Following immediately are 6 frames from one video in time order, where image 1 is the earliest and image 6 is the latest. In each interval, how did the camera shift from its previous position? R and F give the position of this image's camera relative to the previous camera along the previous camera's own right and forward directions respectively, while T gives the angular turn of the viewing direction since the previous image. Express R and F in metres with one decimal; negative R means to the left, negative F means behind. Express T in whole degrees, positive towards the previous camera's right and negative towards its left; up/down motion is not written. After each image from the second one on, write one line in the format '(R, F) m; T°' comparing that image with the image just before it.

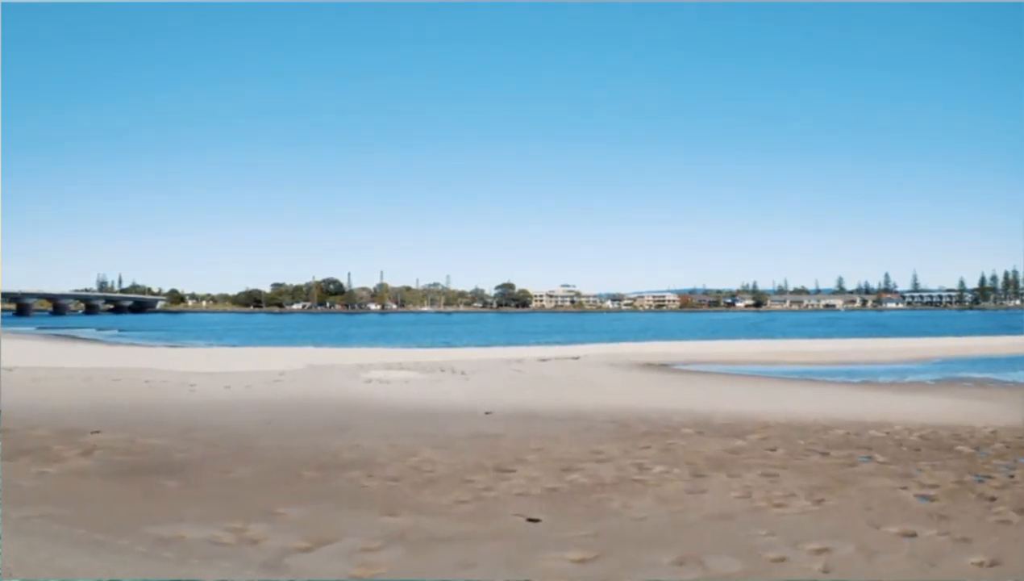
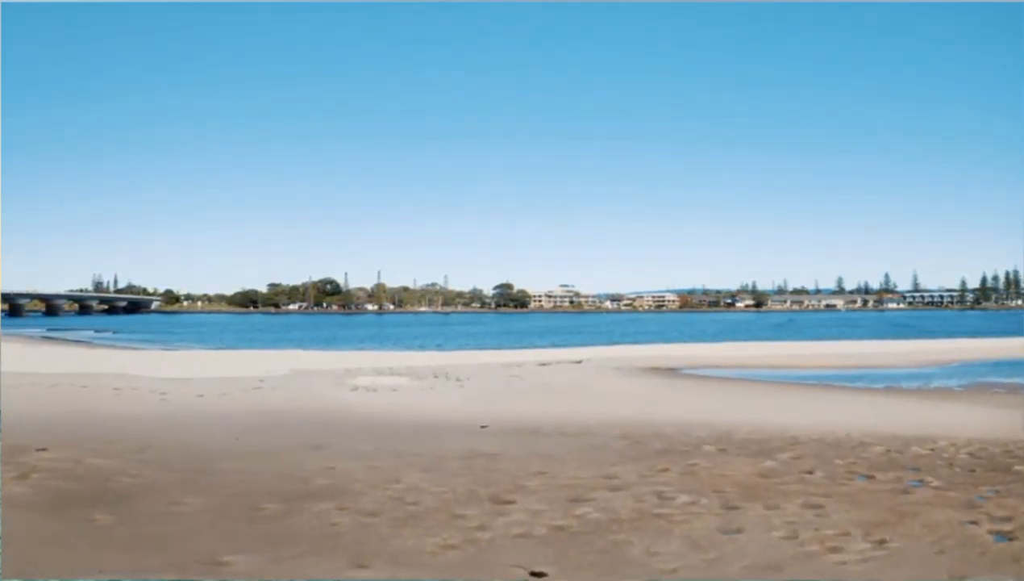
(0.0, +0.9) m; 0°
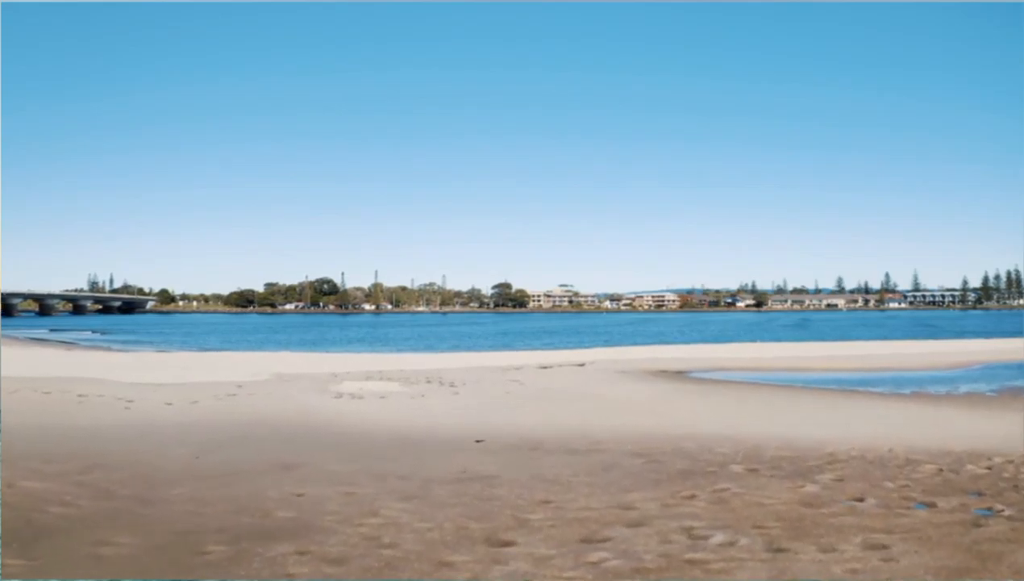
(0.0, +0.9) m; 0°
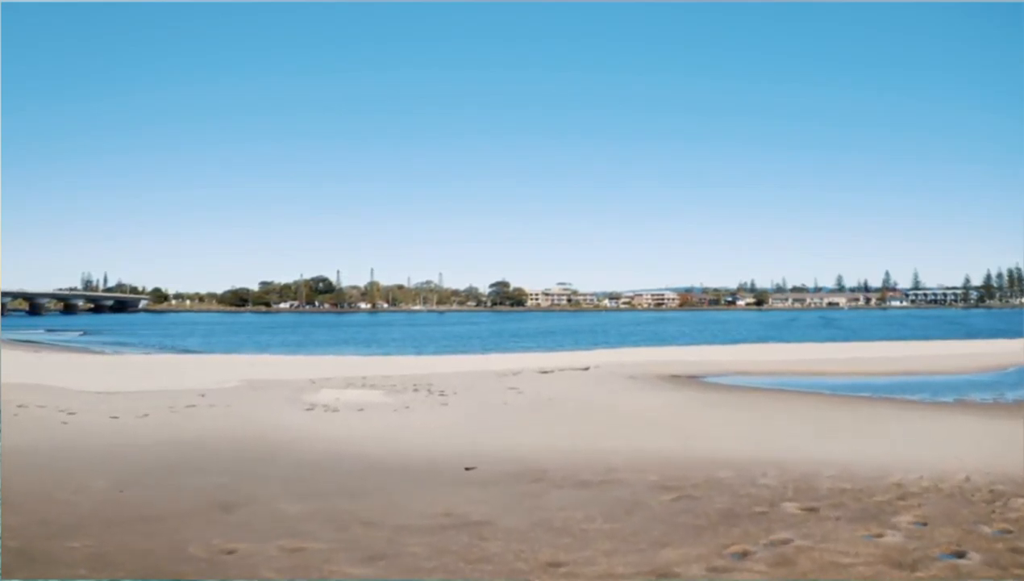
(0.0, +1.3) m; 0°
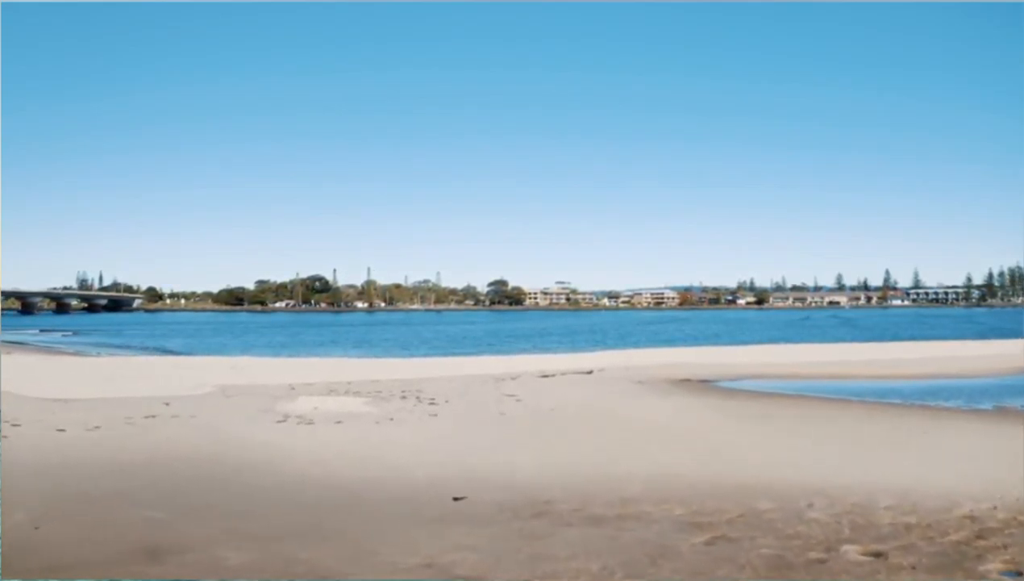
(0.0, +0.9) m; 0°
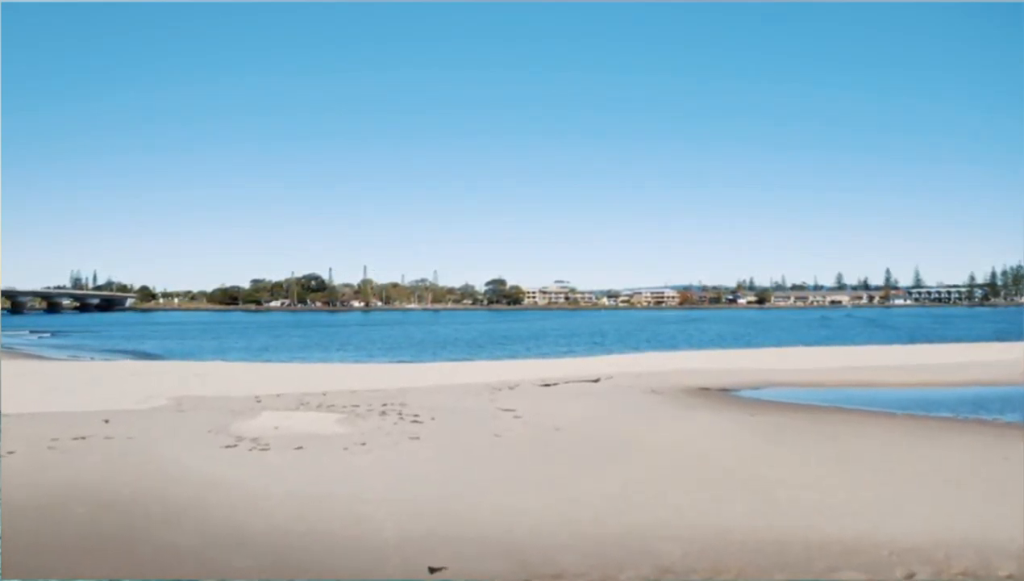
(0.0, +1.3) m; 0°
